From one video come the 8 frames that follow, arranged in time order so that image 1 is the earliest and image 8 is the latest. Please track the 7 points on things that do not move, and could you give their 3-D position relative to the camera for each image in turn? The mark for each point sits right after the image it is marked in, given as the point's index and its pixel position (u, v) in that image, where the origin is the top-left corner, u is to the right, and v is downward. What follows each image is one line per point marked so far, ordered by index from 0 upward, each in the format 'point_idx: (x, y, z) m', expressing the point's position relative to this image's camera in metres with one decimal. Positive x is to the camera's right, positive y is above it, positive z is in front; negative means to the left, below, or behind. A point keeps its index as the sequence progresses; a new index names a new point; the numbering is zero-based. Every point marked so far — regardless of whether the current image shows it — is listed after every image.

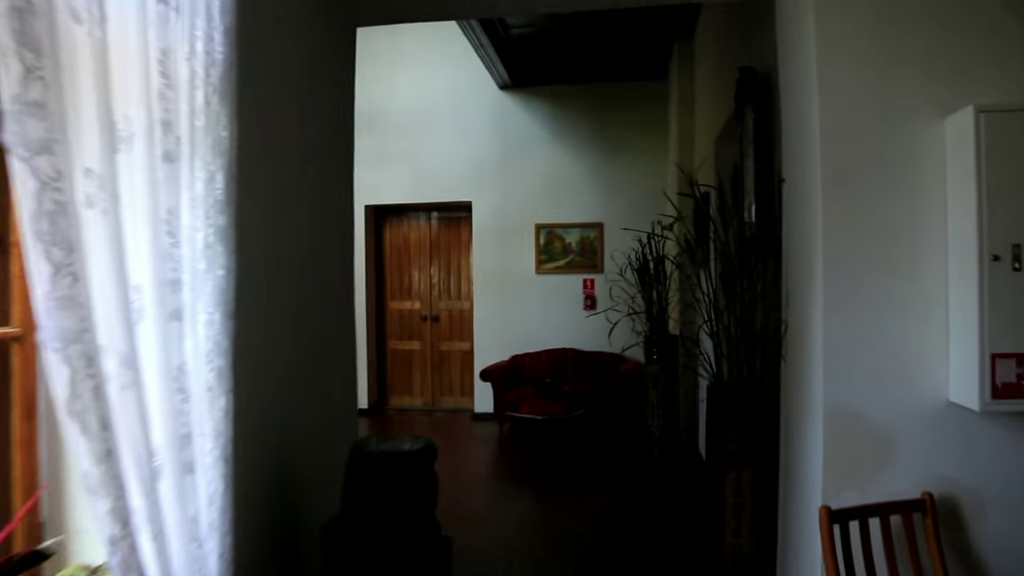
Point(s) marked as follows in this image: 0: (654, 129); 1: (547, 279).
0: (+1.2, +1.3, +6.8) m
1: (+0.3, +0.1, +7.0) m
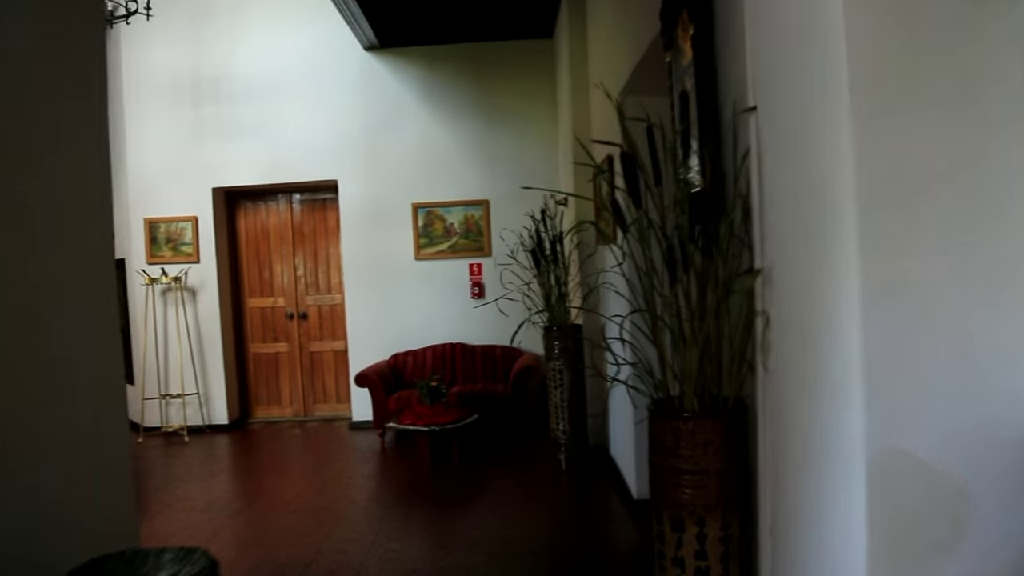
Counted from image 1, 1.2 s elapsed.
0: (+0.2, +1.5, +6.1) m
1: (-0.6, +0.2, +6.2) m
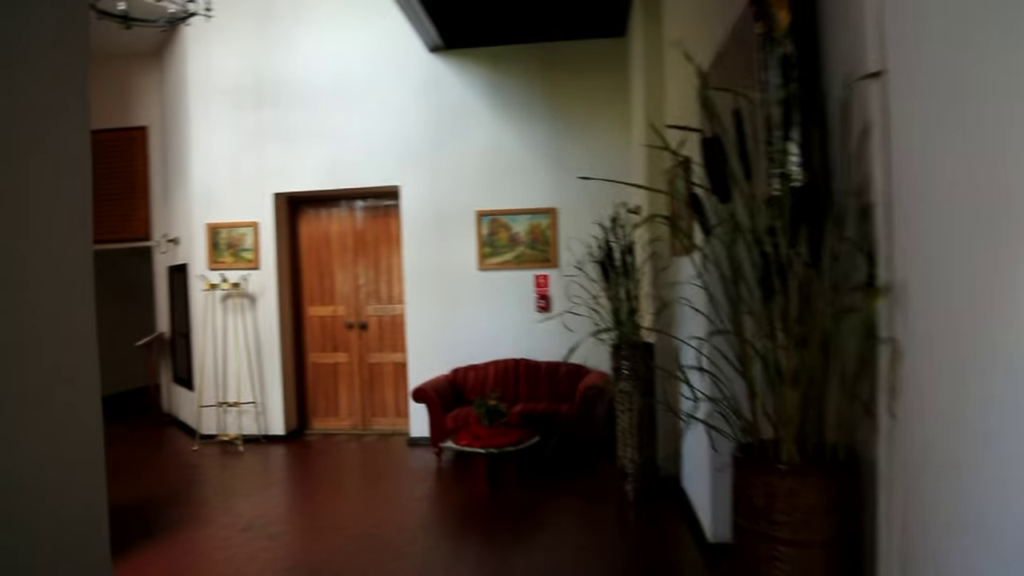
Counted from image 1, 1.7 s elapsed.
0: (+0.7, +1.4, +5.8) m
1: (-0.1, +0.1, +5.9) m
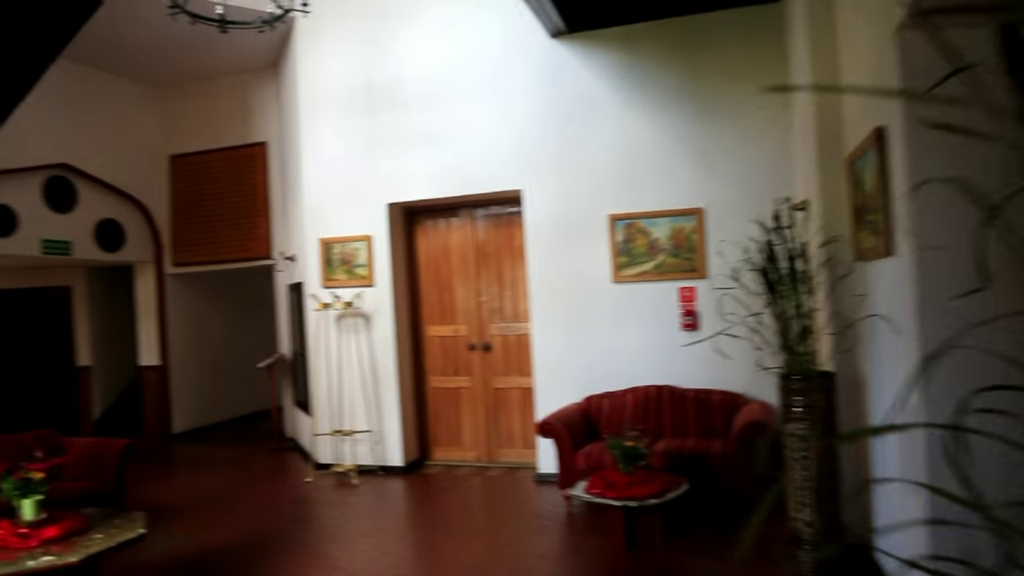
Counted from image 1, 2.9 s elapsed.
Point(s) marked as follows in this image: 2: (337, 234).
0: (+1.5, +1.3, +4.9) m
1: (+0.7, 0.0, +5.1) m
2: (-1.3, +0.4, +6.1) m
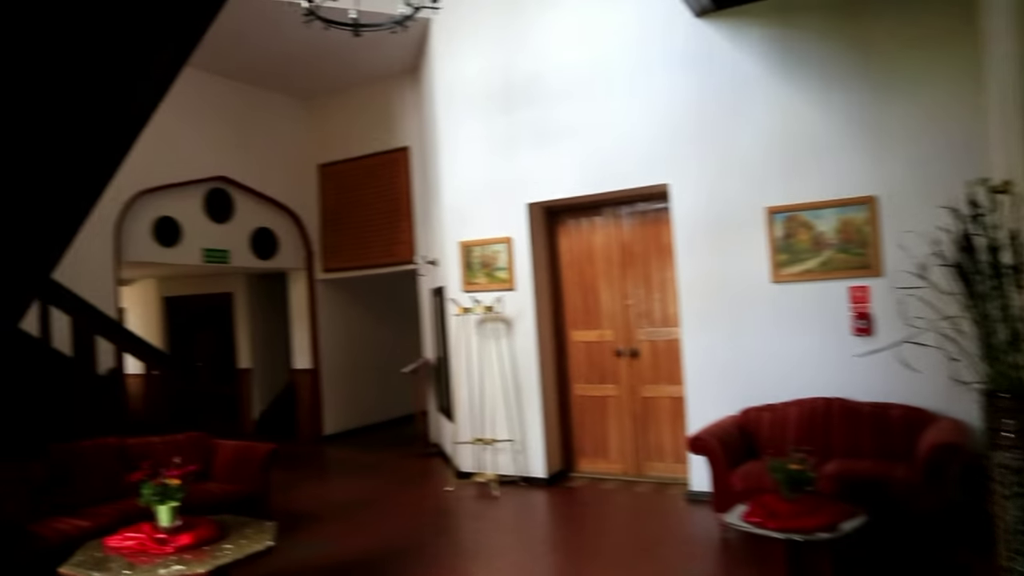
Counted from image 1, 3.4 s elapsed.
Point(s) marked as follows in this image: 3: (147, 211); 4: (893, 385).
0: (+2.3, +1.3, +4.2) m
1: (+1.6, 0.0, +4.6) m
2: (-0.2, +0.4, +5.9) m
3: (-3.0, +0.6, +6.8) m
4: (+2.0, -0.5, +4.3) m
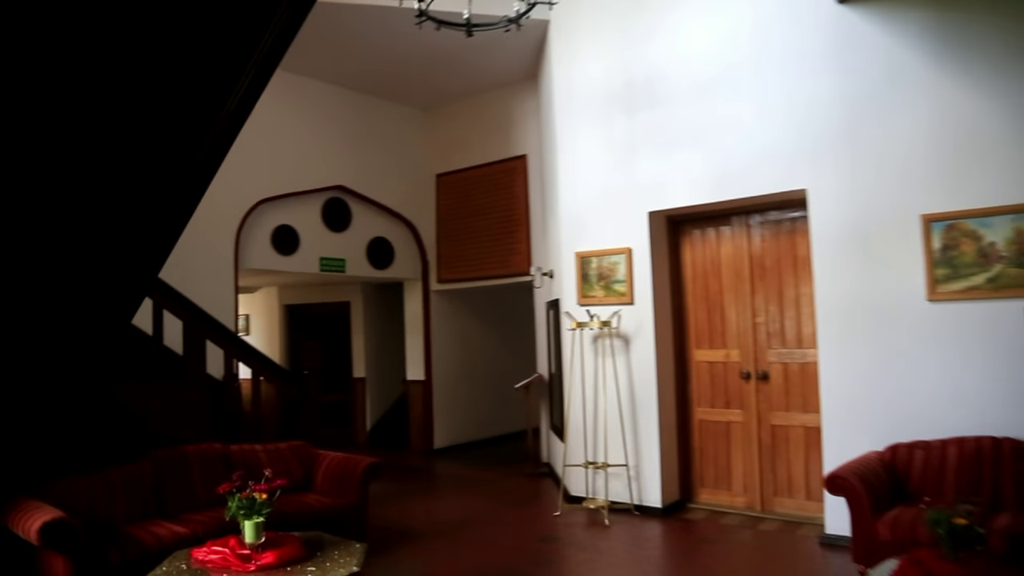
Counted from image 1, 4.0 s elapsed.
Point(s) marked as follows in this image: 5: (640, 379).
0: (+2.8, +1.2, +3.6) m
1: (+2.2, -0.1, +4.0) m
2: (+0.6, +0.3, +5.6) m
3: (-2.1, +0.6, +6.8) m
4: (+2.5, -0.6, +3.7) m
5: (+0.8, -0.6, +5.3) m
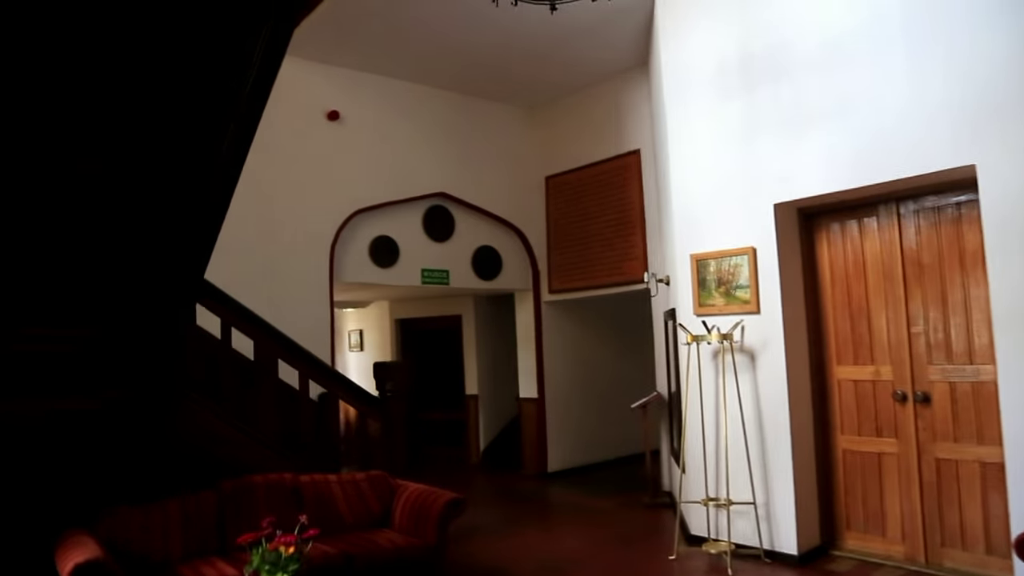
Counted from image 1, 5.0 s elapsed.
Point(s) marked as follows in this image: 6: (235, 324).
0: (+3.1, +1.2, +2.5) m
1: (+2.5, -0.1, +3.0) m
2: (+1.2, +0.2, +4.8) m
3: (-1.2, +0.5, +6.5) m
4: (+2.8, -0.6, +2.6) m
5: (+1.4, -0.6, +4.5) m
6: (-1.5, -0.2, +4.4) m
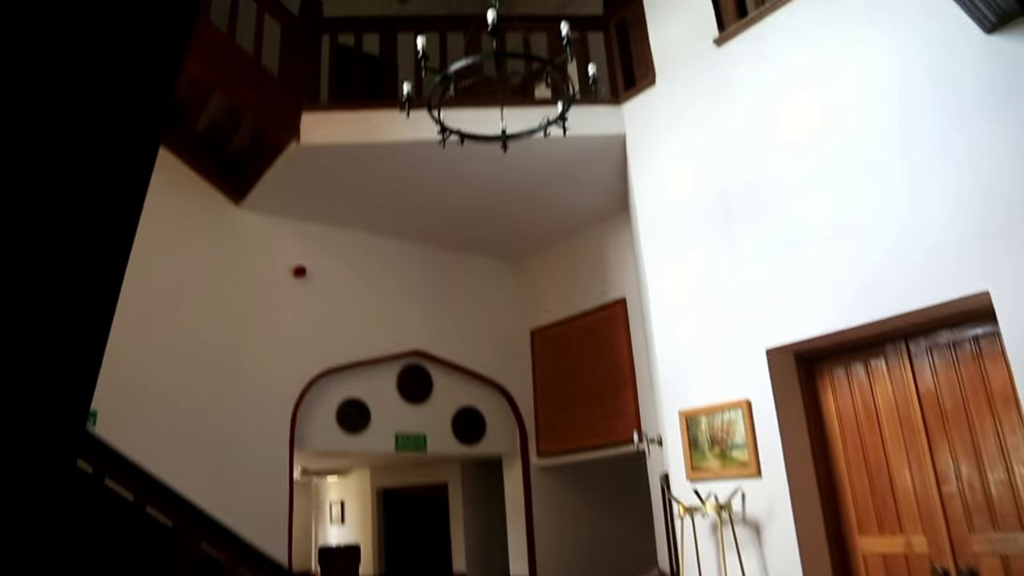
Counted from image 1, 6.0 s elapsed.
0: (+2.8, +0.9, +2.1) m
1: (+2.3, -0.5, +2.4) m
2: (+1.0, -0.6, +4.2) m
3: (-1.3, -0.8, +6.0) m
4: (+2.6, -0.9, +1.9) m
5: (+1.2, -1.4, +3.7) m
6: (-1.7, -1.0, +3.8) m
